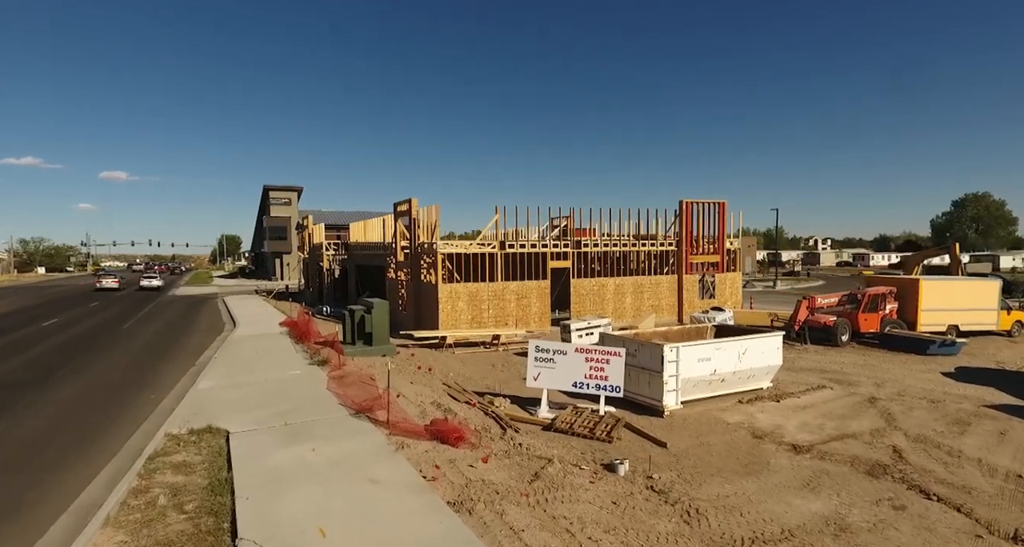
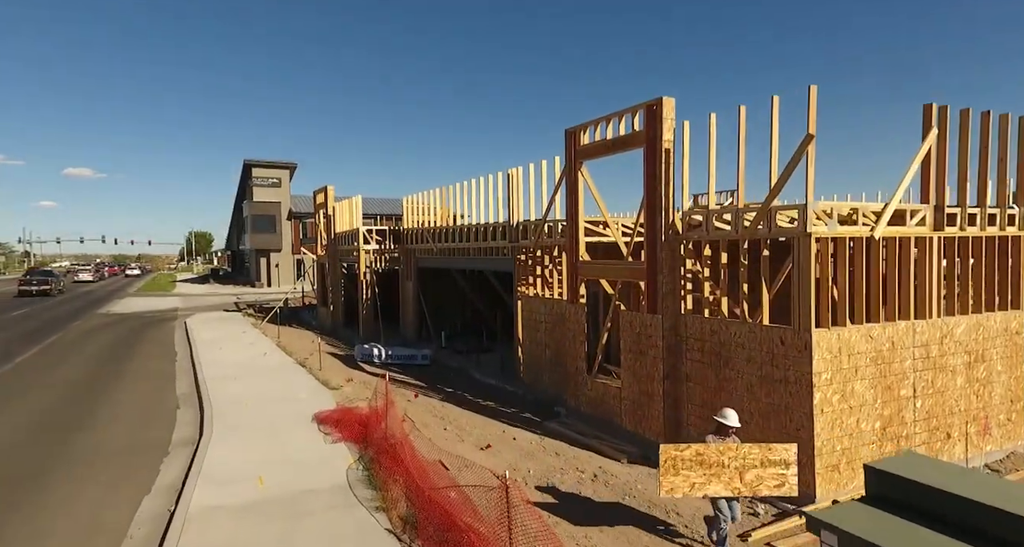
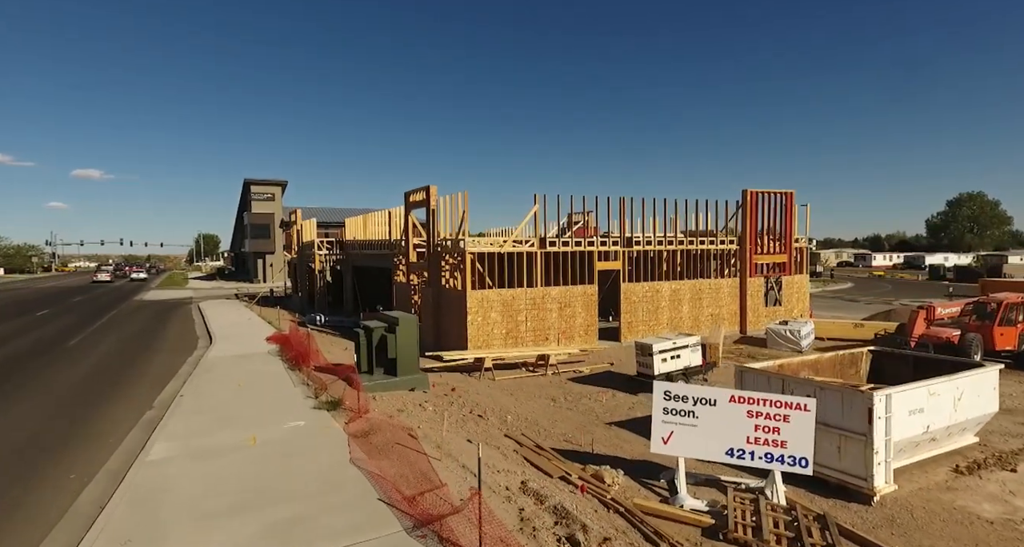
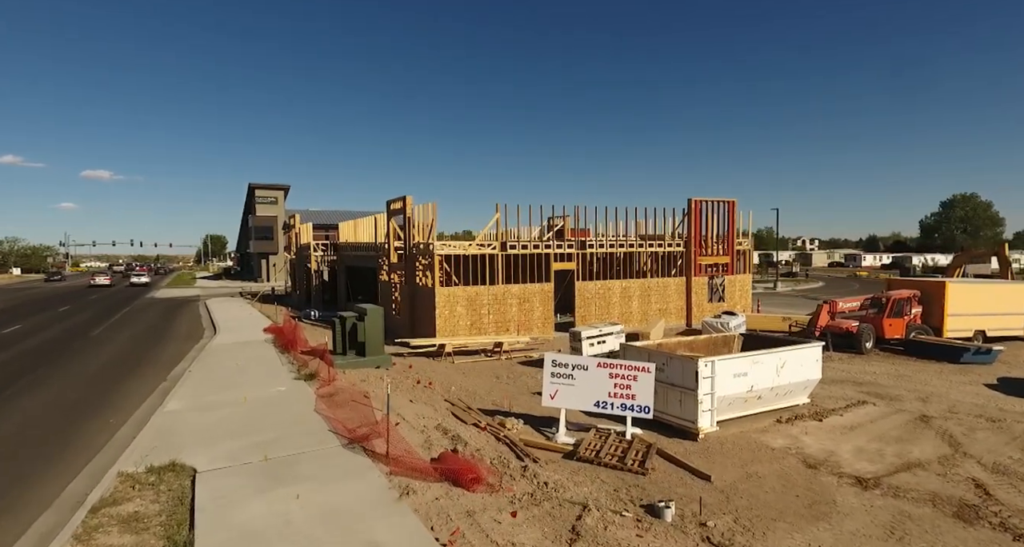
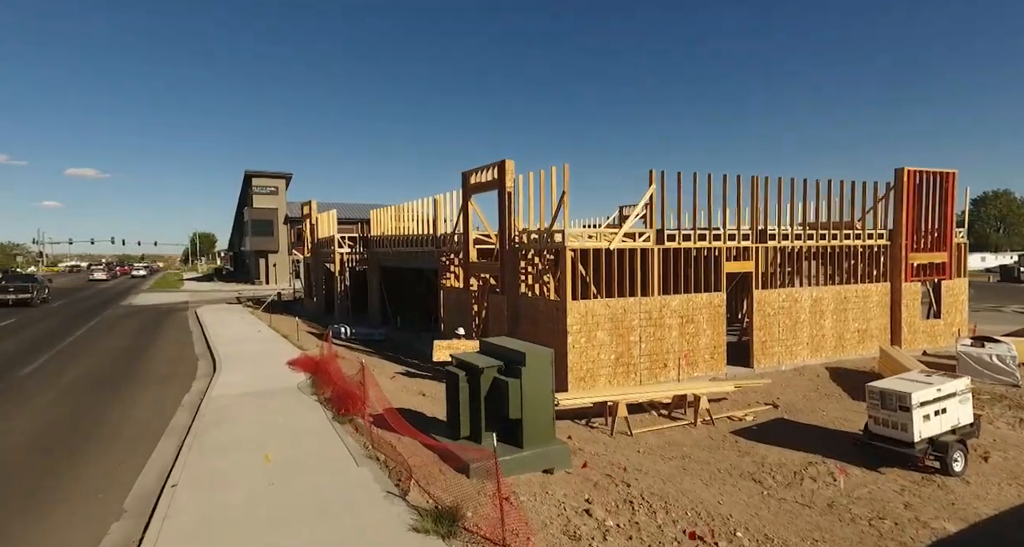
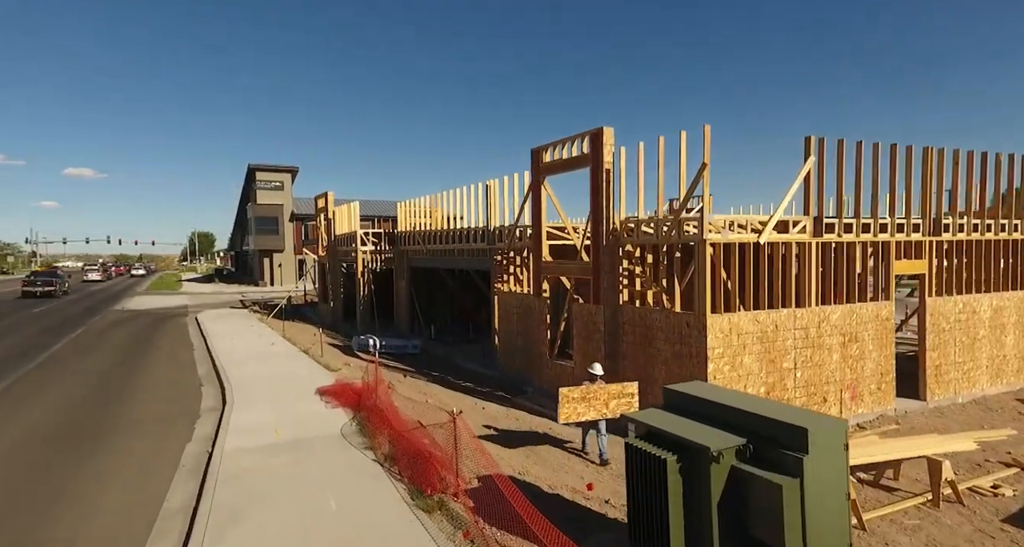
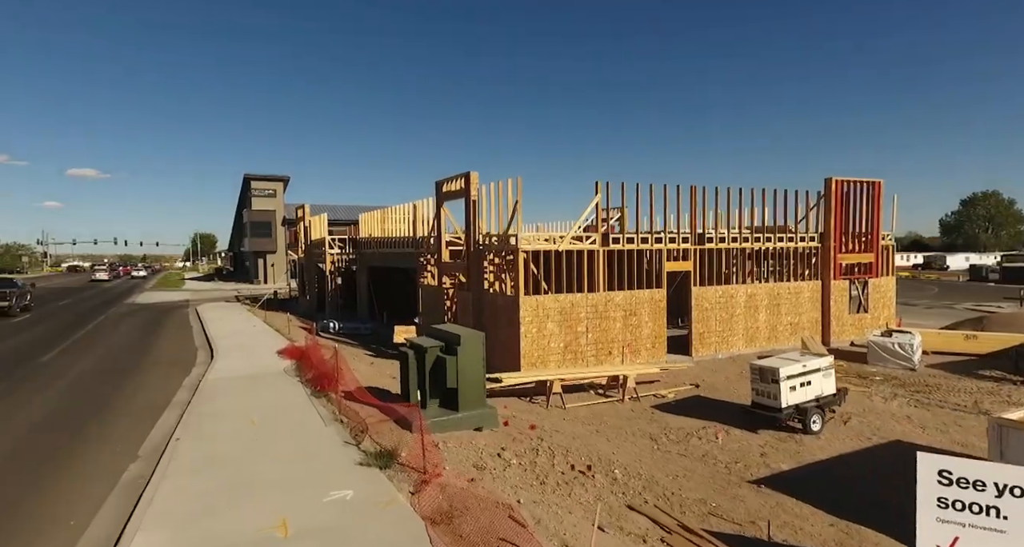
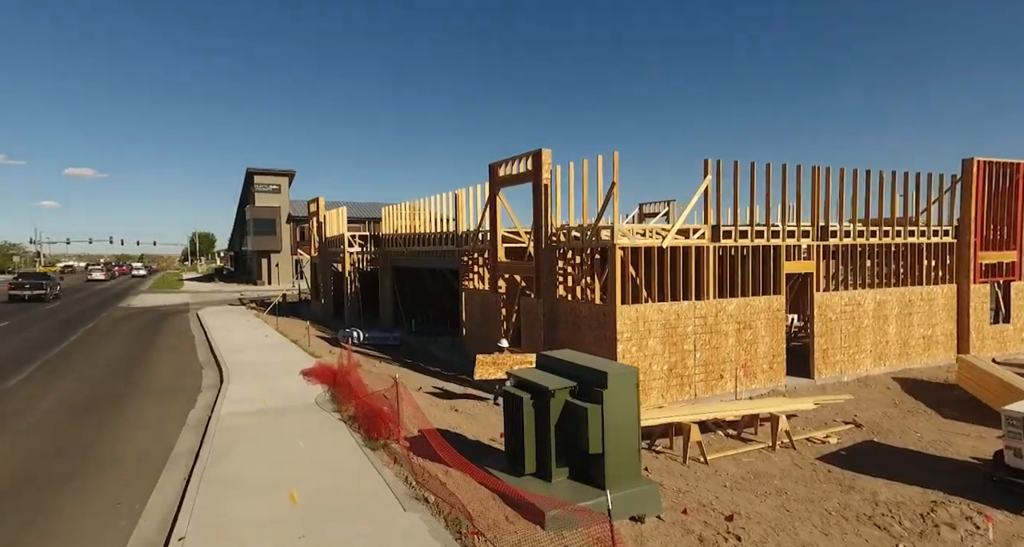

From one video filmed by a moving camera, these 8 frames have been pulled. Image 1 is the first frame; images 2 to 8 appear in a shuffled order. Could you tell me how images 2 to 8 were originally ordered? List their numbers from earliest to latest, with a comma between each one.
4, 3, 7, 5, 8, 6, 2
